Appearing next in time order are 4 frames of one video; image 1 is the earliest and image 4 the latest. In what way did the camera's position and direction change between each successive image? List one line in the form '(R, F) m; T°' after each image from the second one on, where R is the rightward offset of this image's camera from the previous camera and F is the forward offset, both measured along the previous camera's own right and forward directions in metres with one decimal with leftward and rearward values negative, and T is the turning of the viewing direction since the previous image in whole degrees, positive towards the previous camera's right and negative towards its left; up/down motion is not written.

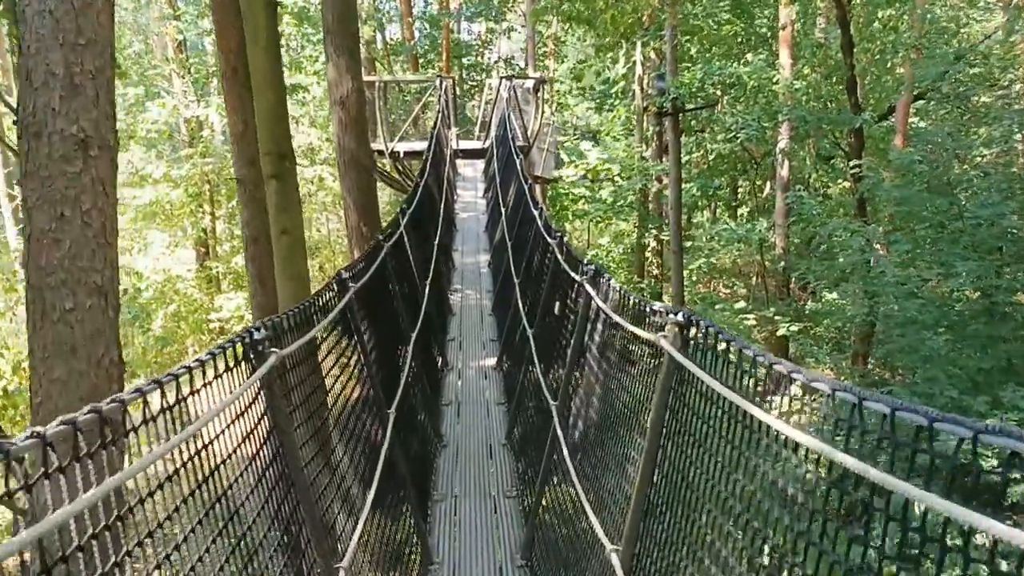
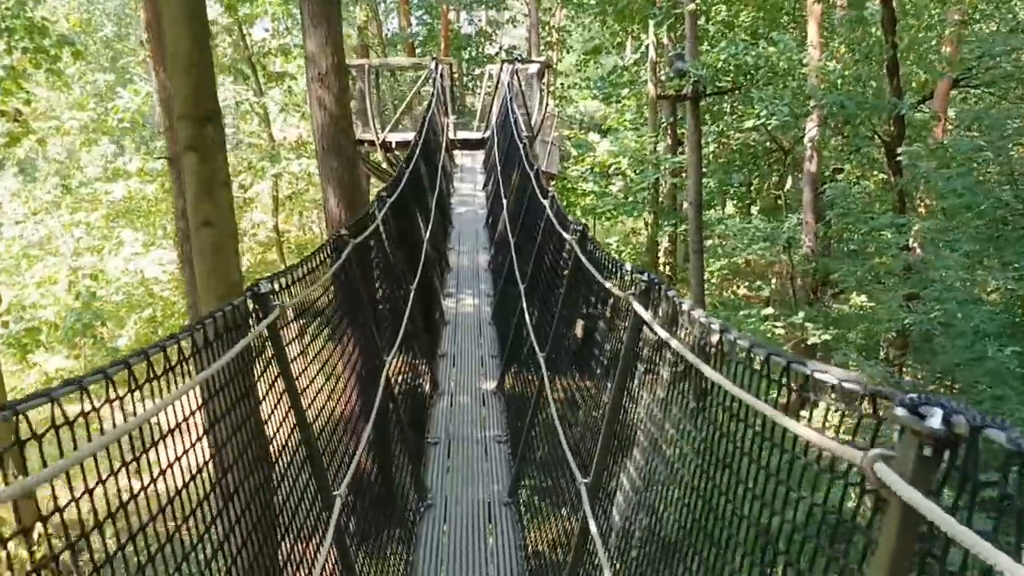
(0.0, +1.0) m; 0°
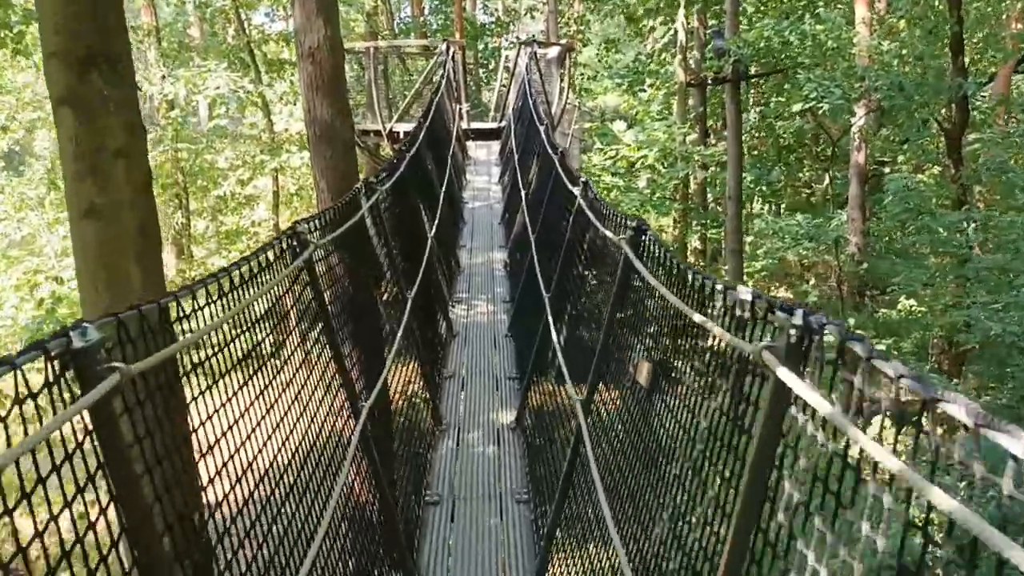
(0.0, +0.9) m; -1°
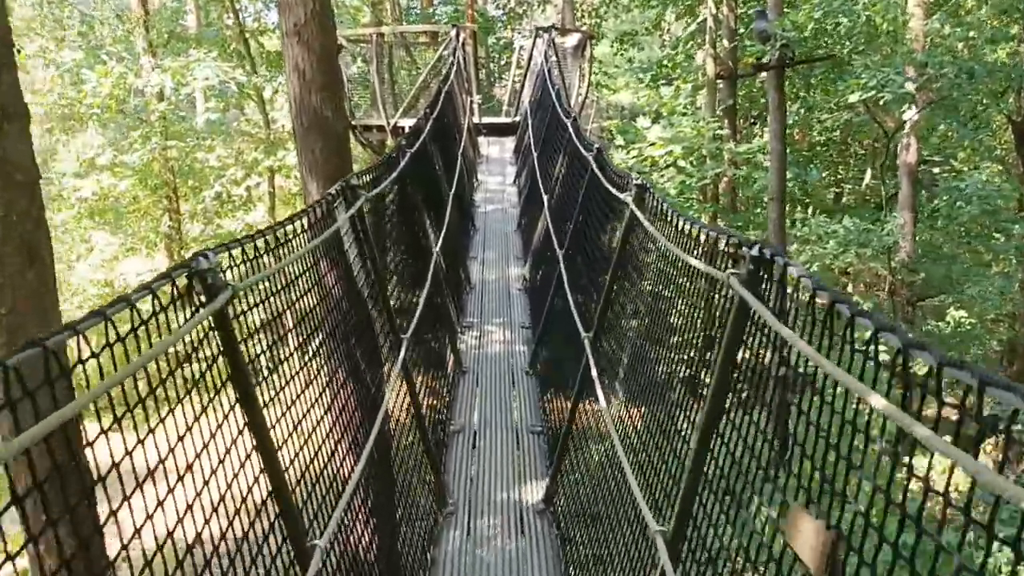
(-0.1, +0.9) m; -1°
